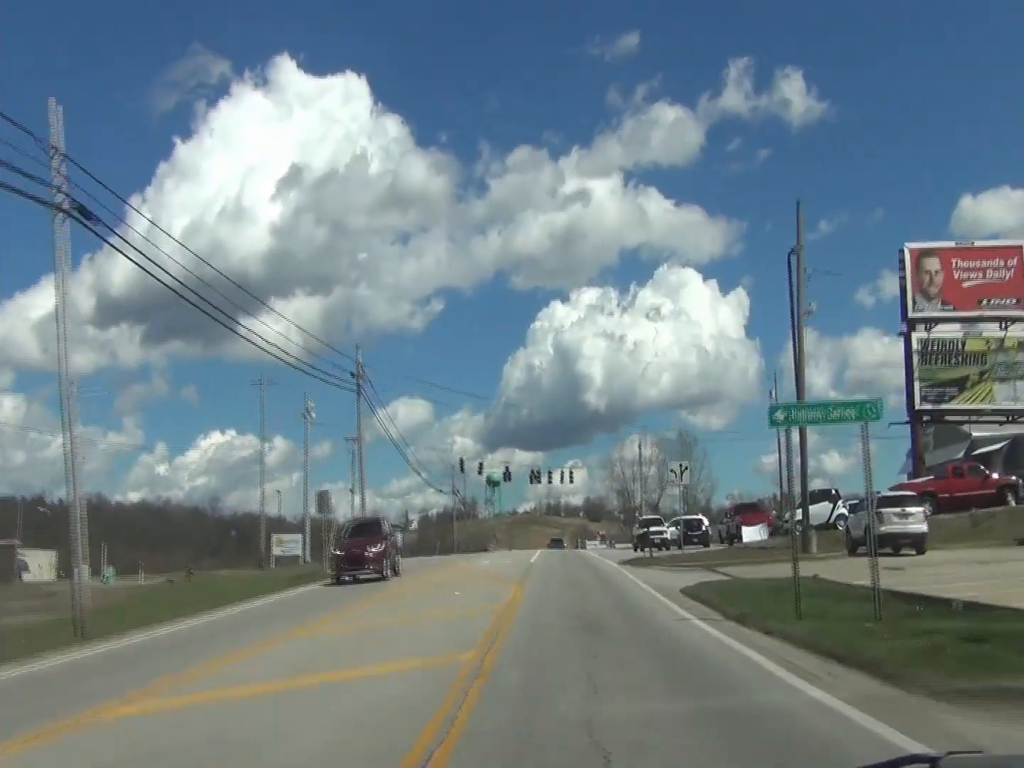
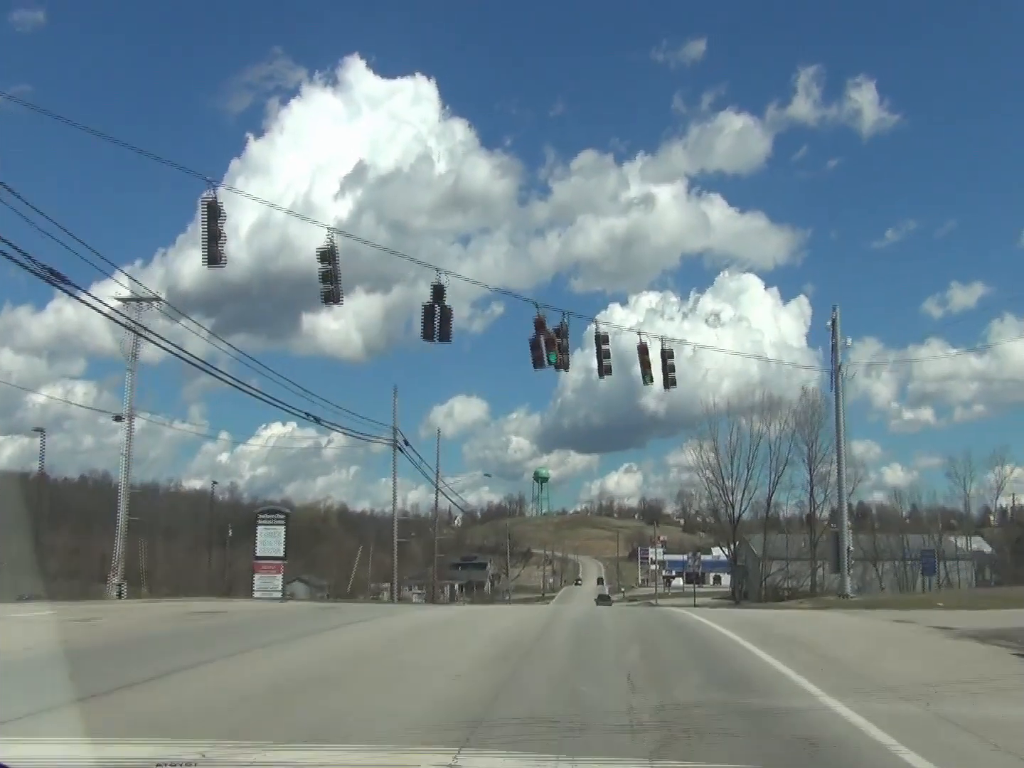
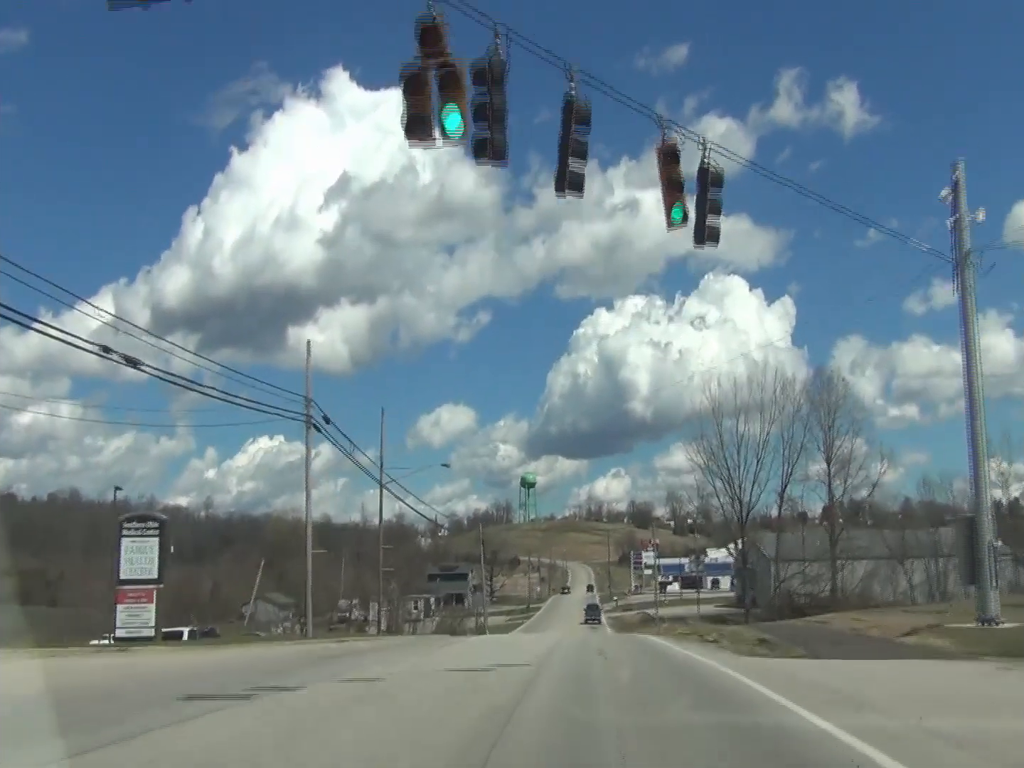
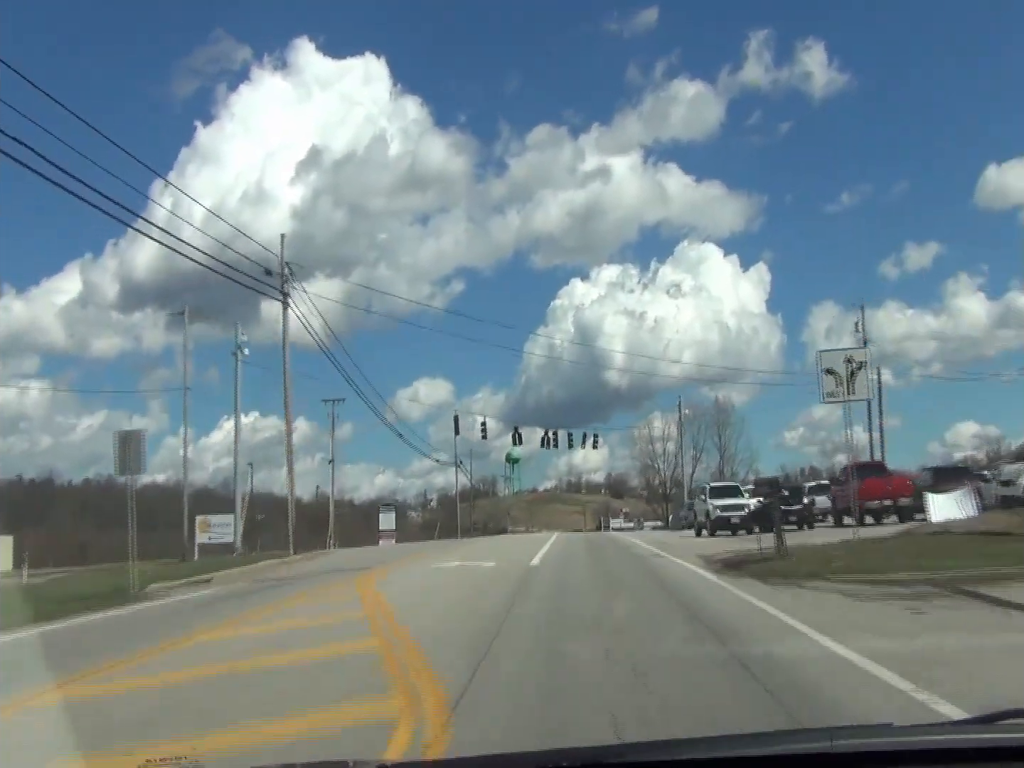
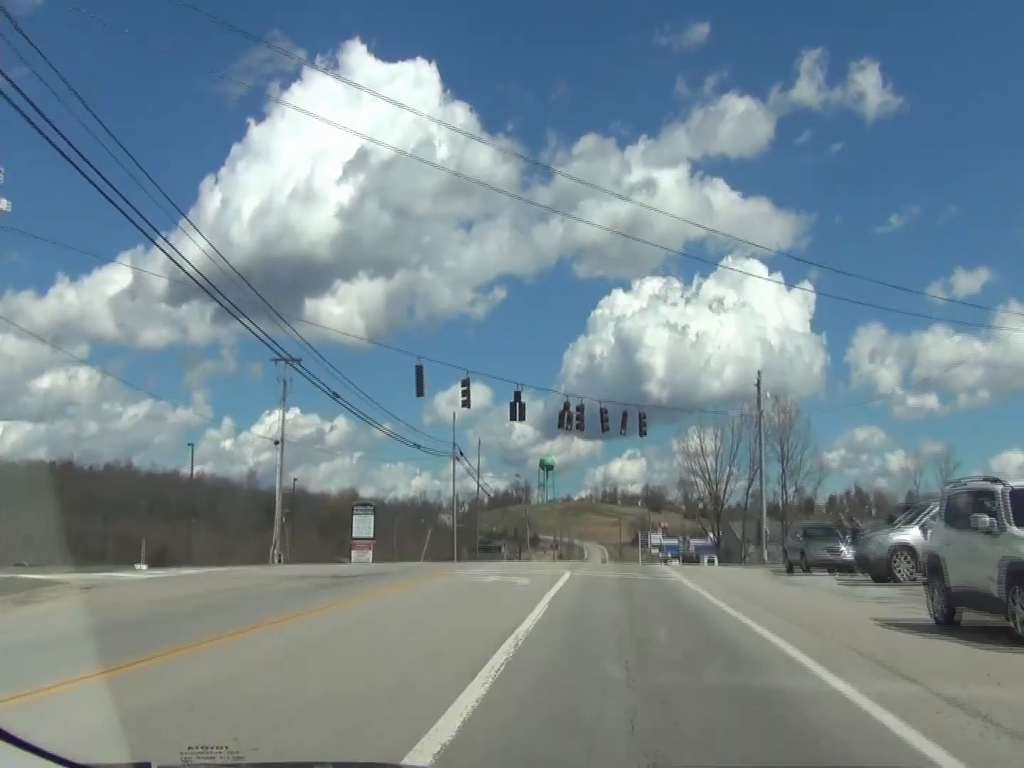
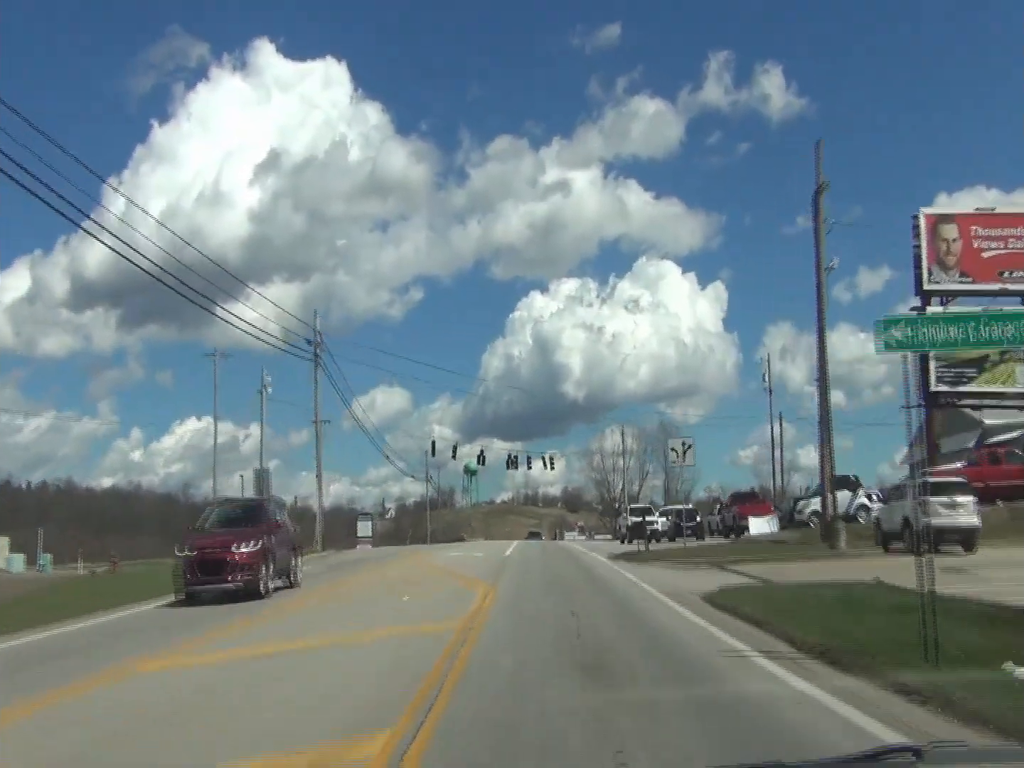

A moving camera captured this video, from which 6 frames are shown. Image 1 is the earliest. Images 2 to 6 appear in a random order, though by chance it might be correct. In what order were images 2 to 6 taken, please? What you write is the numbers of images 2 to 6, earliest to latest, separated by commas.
6, 4, 5, 2, 3
